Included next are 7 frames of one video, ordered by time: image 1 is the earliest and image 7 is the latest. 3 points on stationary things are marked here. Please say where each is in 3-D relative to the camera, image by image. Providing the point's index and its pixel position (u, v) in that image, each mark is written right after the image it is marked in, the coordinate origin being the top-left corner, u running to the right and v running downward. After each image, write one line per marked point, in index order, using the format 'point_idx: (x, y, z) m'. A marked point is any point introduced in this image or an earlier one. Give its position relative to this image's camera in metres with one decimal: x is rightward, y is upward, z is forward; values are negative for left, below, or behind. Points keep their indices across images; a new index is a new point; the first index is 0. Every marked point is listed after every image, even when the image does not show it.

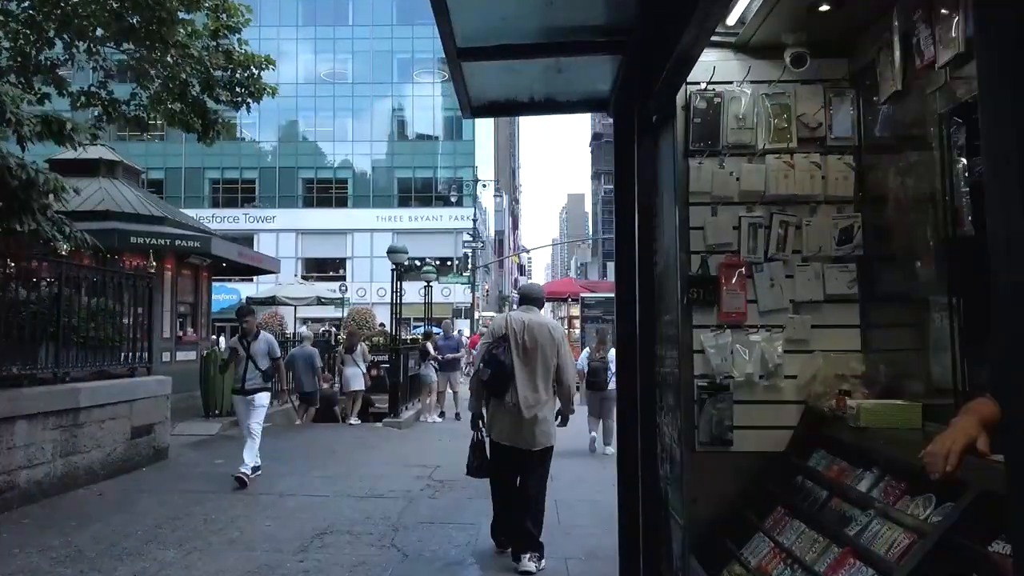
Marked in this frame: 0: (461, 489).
0: (-0.5, -1.9, +7.8) m
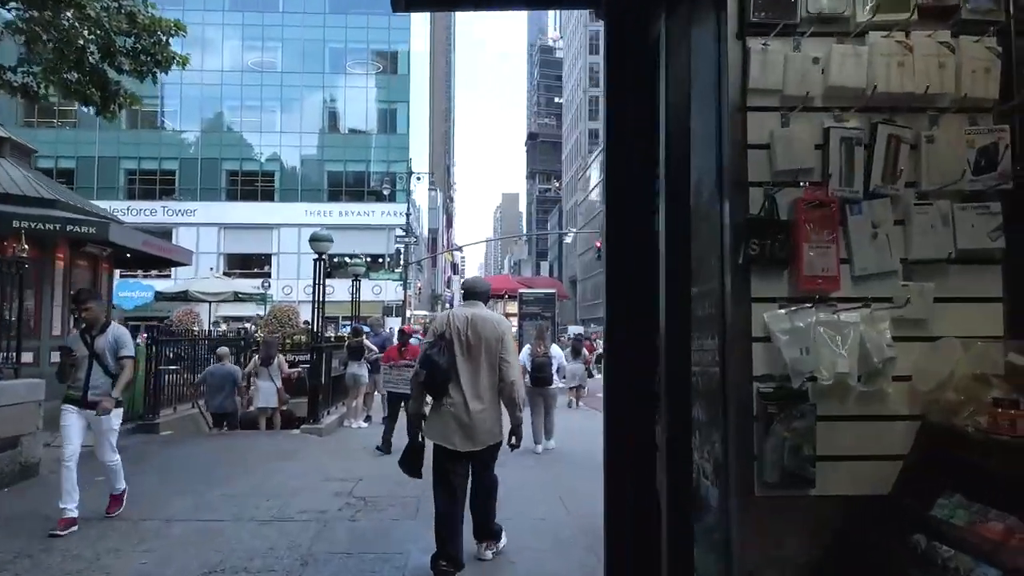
0: (-1.0, -1.8, +6.8) m
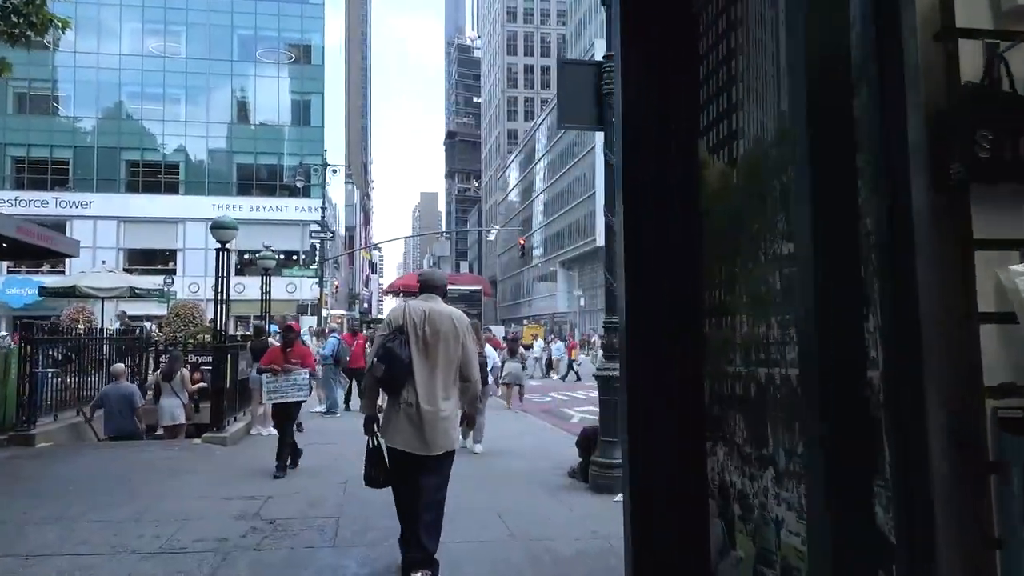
0: (-1.5, -1.8, +5.8) m
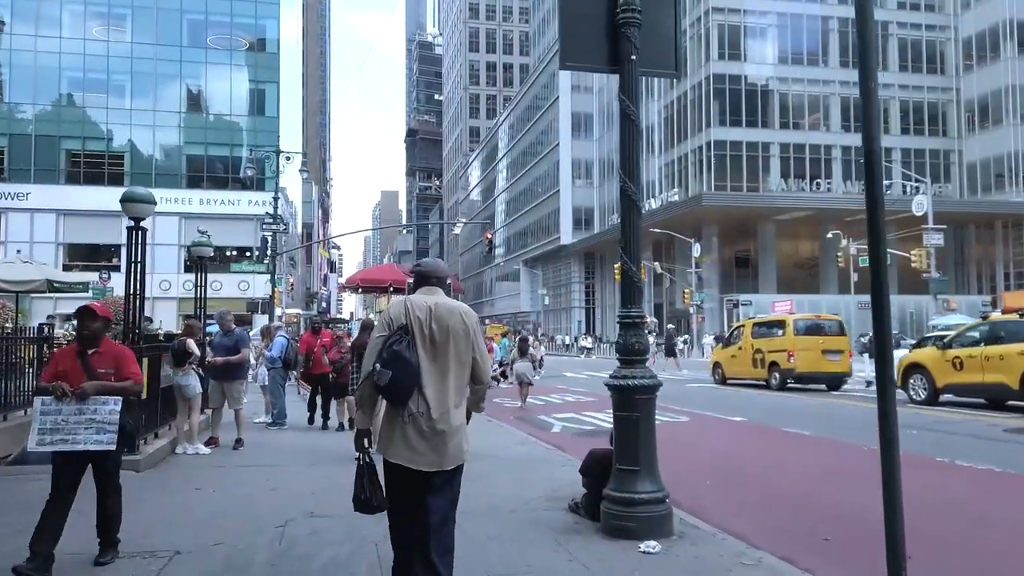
0: (-1.5, -1.7, +4.0) m
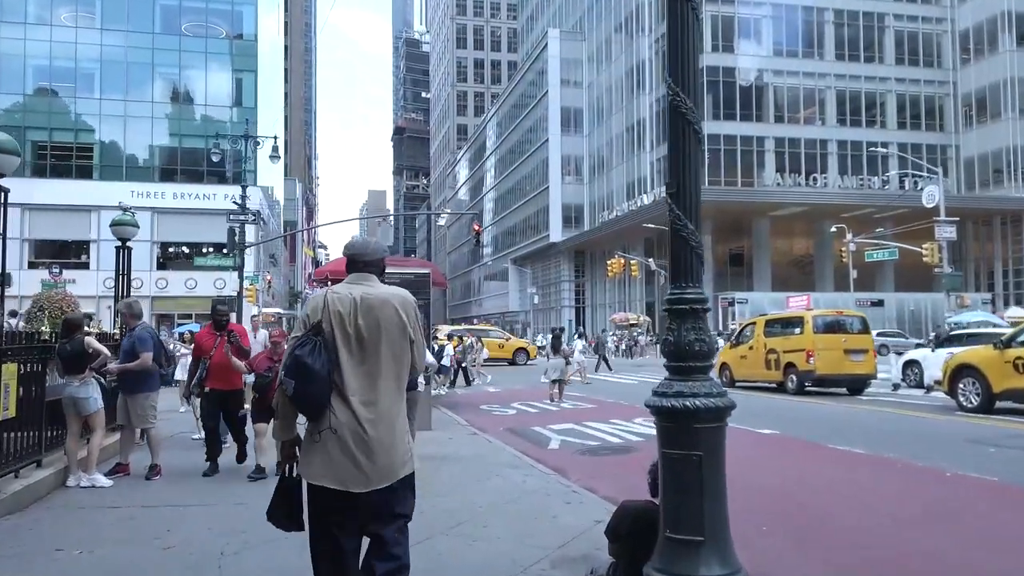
0: (-1.5, -1.5, +1.9) m
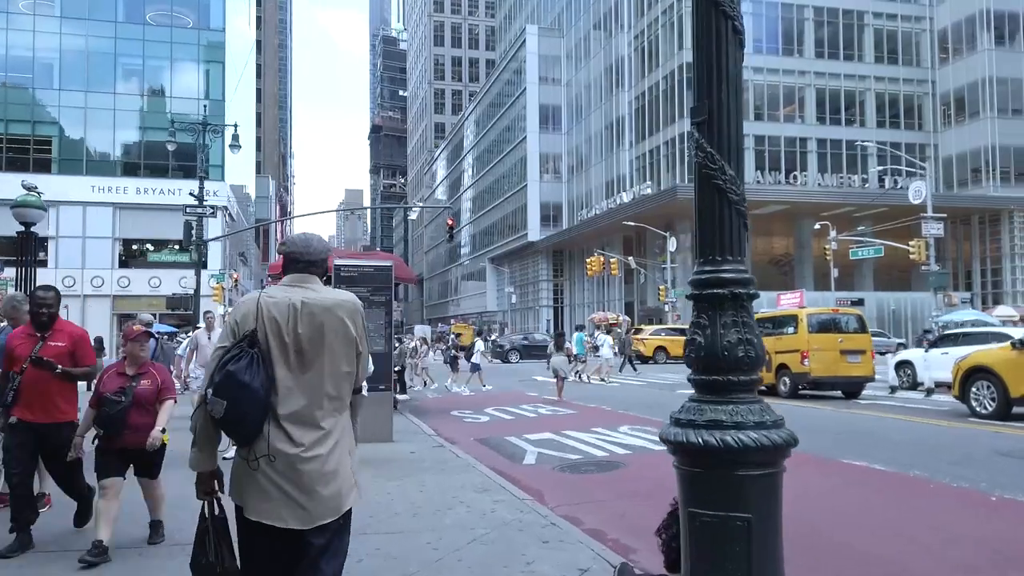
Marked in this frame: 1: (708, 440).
0: (-1.7, -1.4, +0.5) m
1: (+0.7, -0.5, +2.9) m
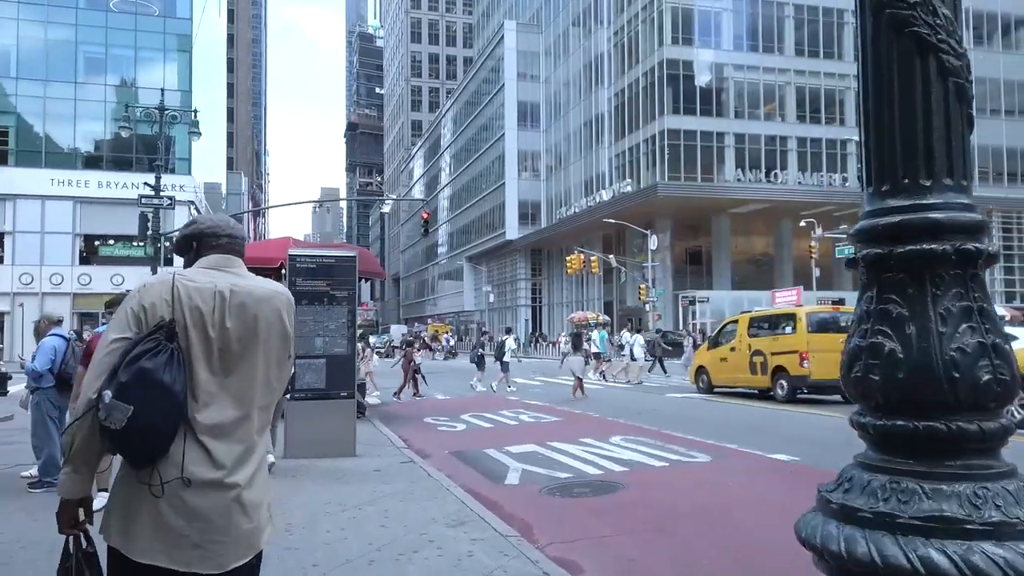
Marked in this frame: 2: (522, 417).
0: (-1.6, -1.3, -0.9) m
1: (+0.7, -0.5, +1.6) m
2: (+0.2, -2.4, +15.4) m
